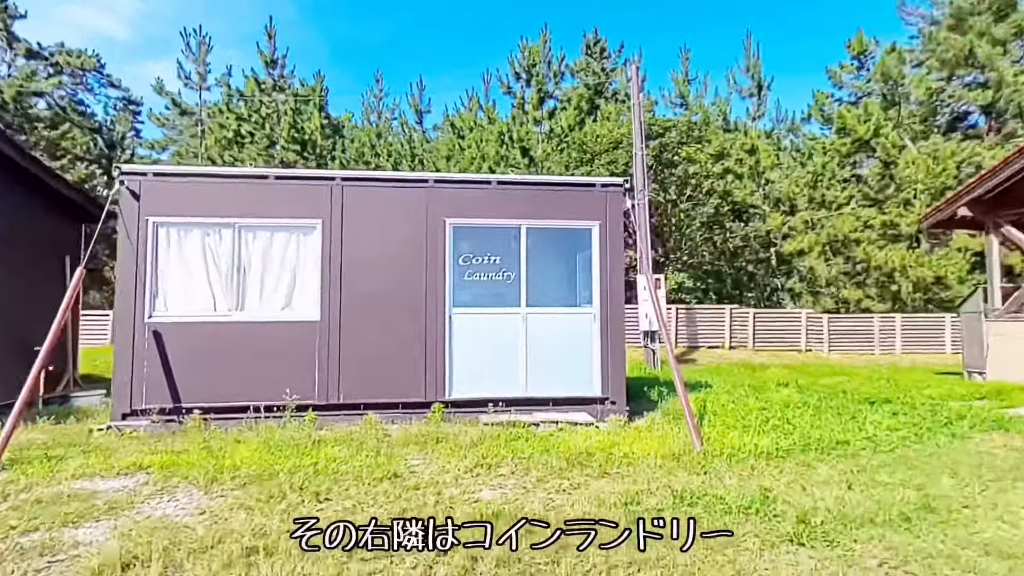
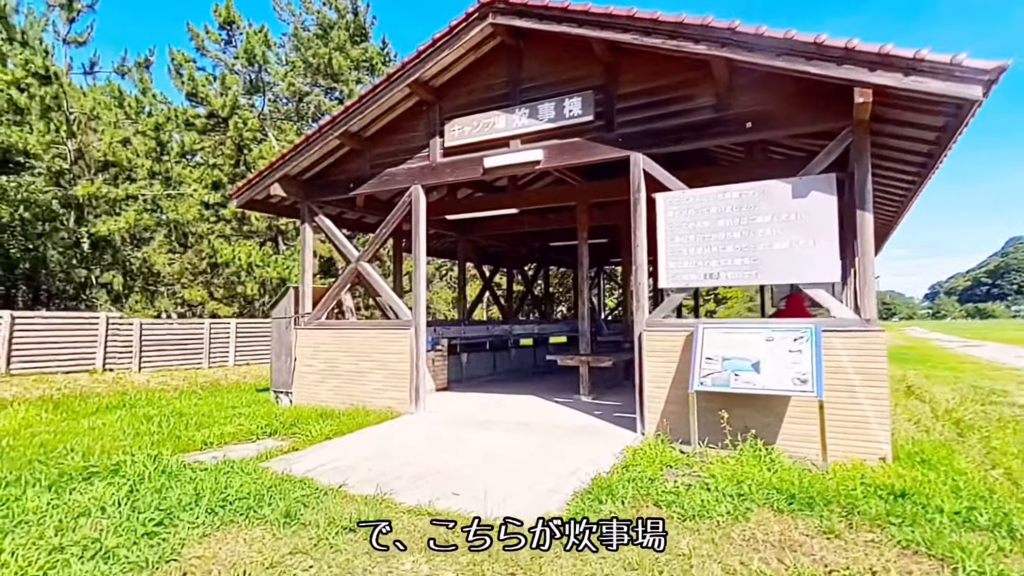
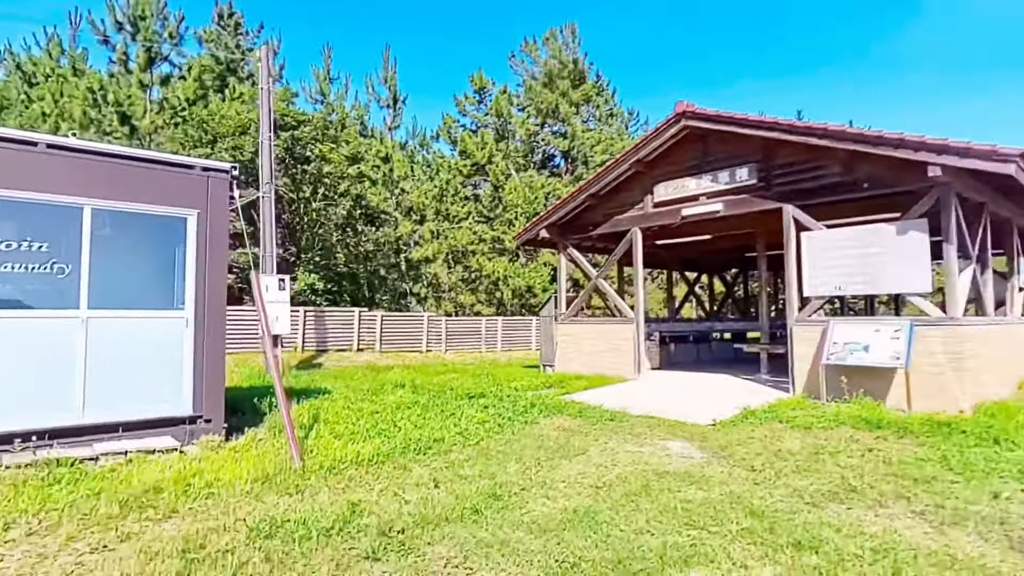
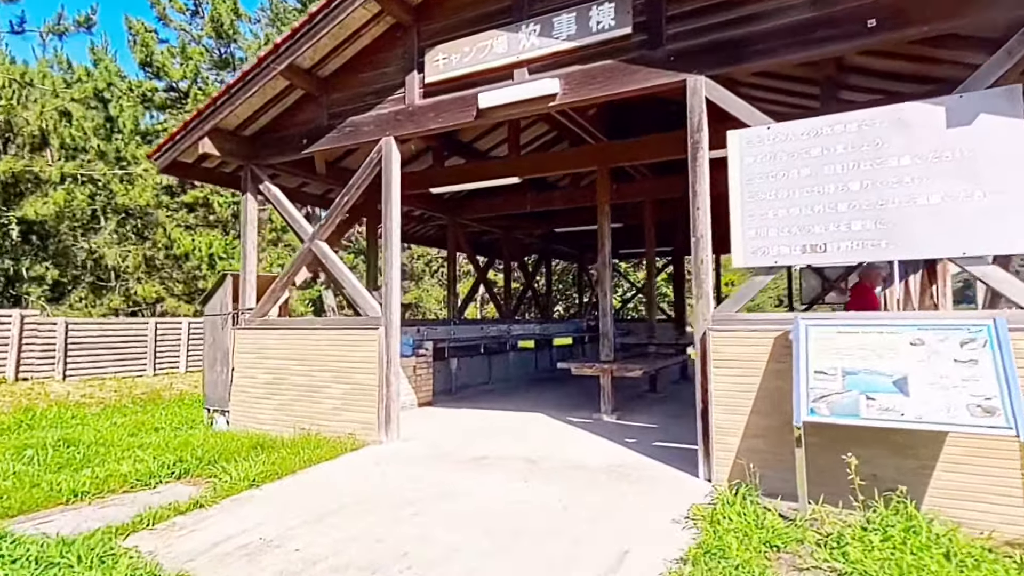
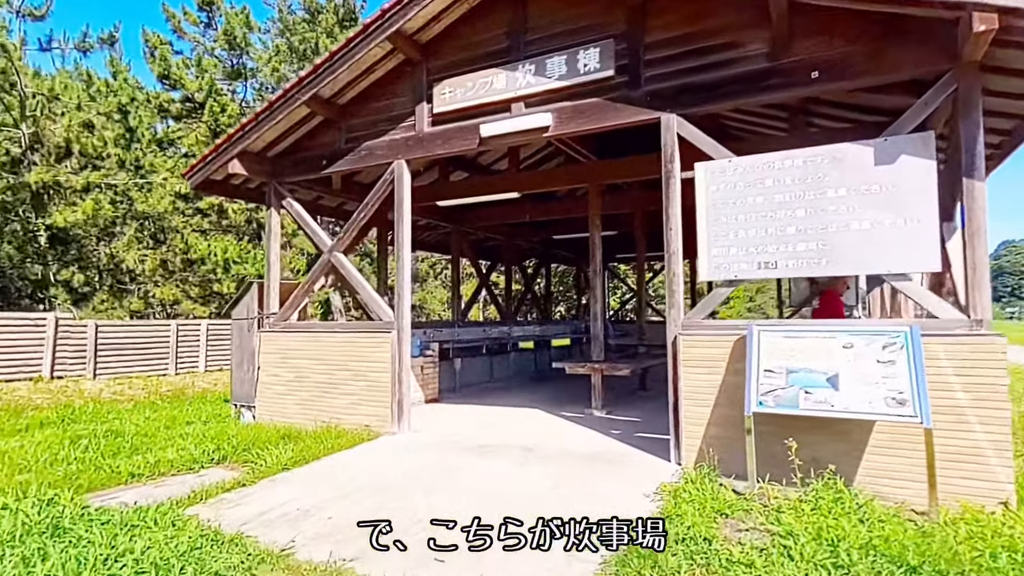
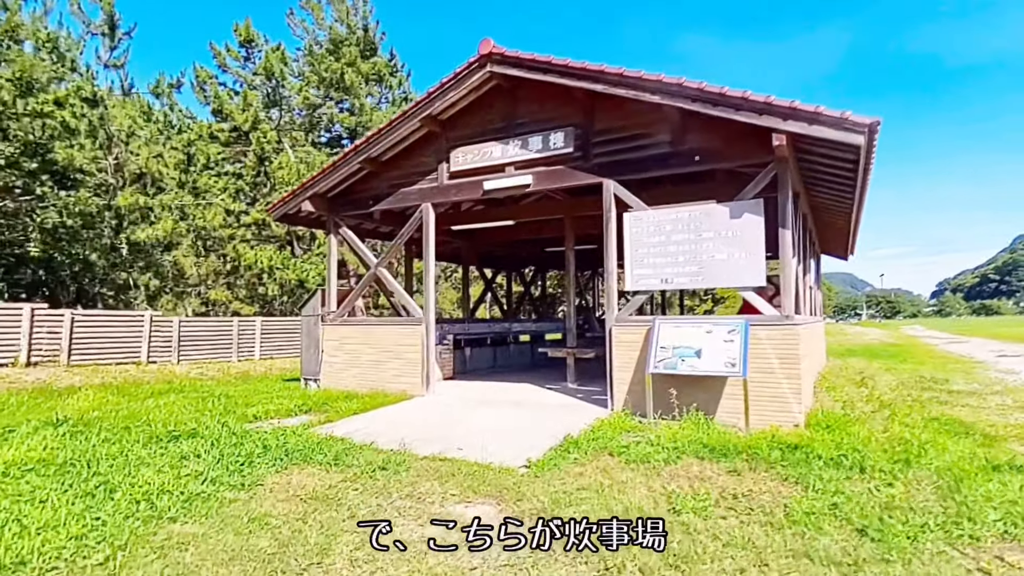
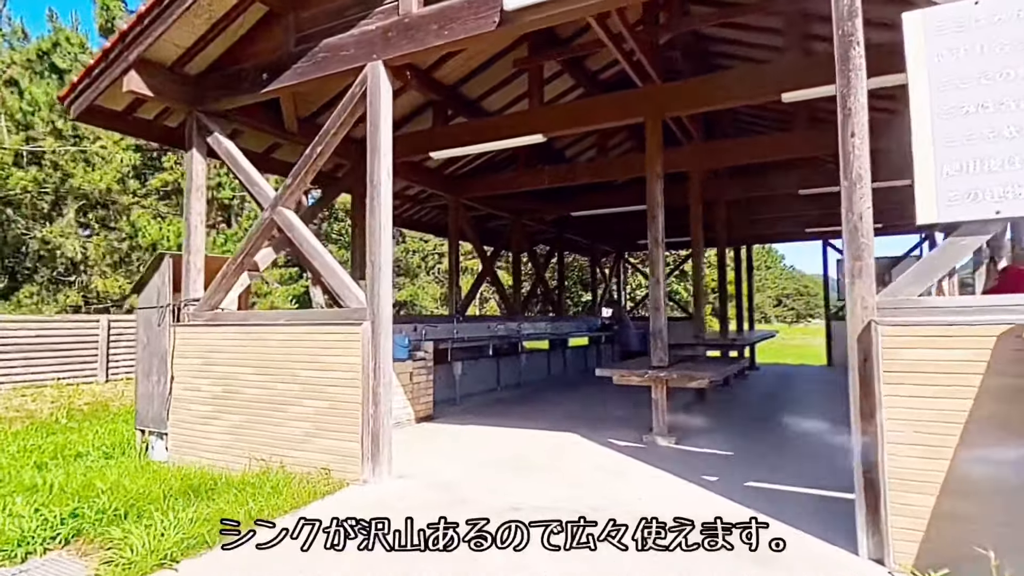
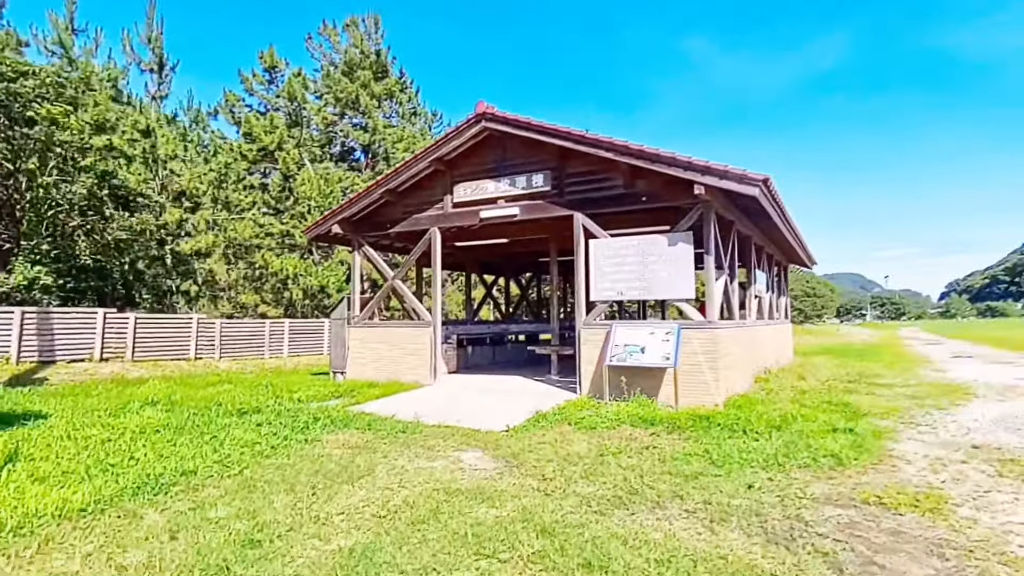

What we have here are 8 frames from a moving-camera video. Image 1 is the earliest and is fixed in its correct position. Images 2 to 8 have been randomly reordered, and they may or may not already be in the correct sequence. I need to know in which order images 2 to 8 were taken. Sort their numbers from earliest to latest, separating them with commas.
3, 8, 6, 2, 5, 4, 7
